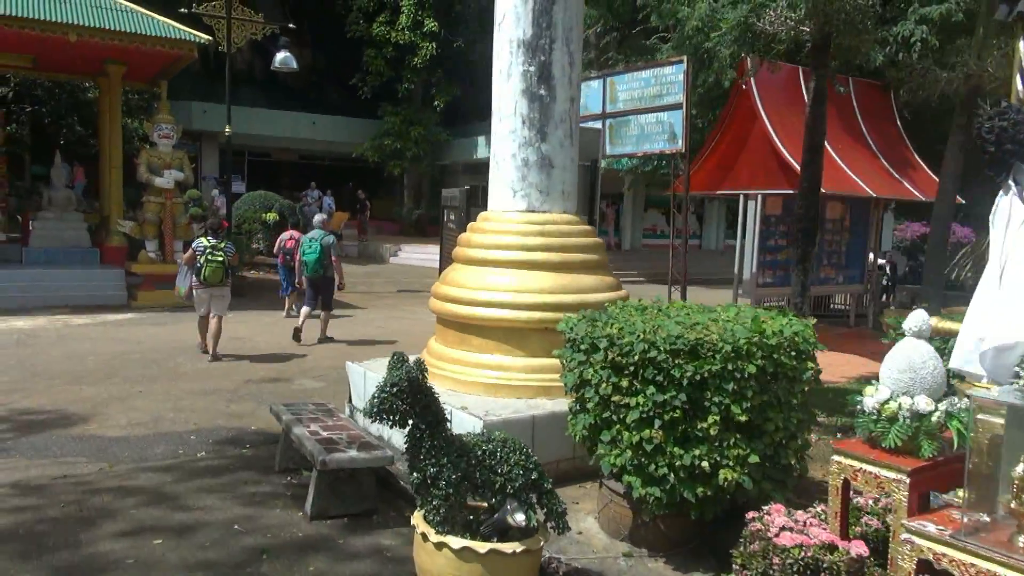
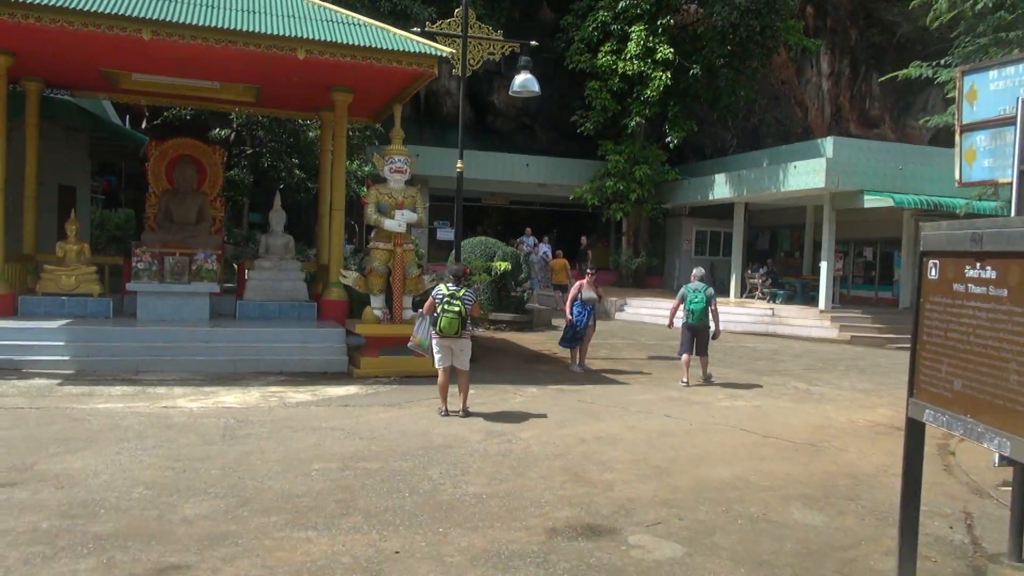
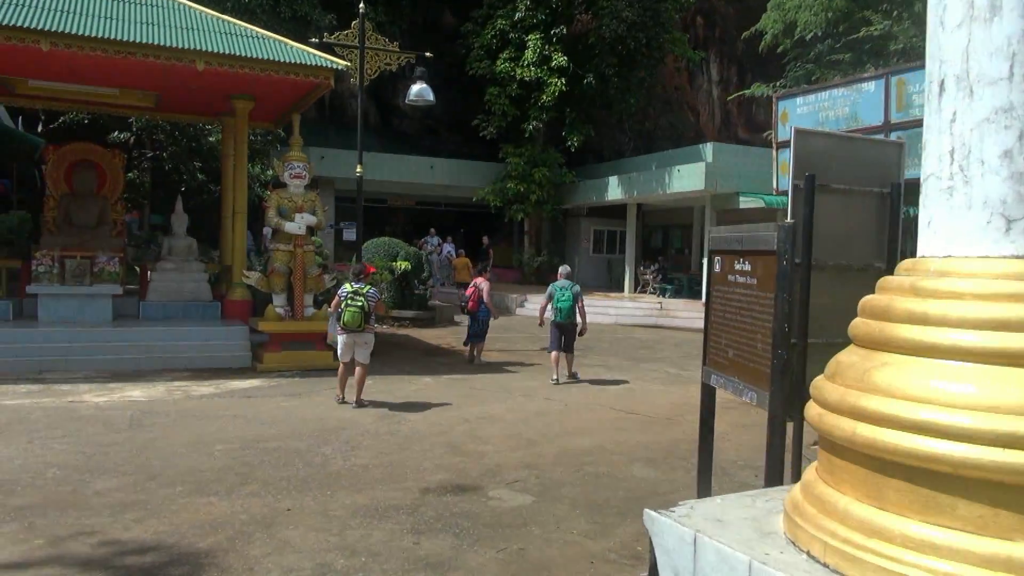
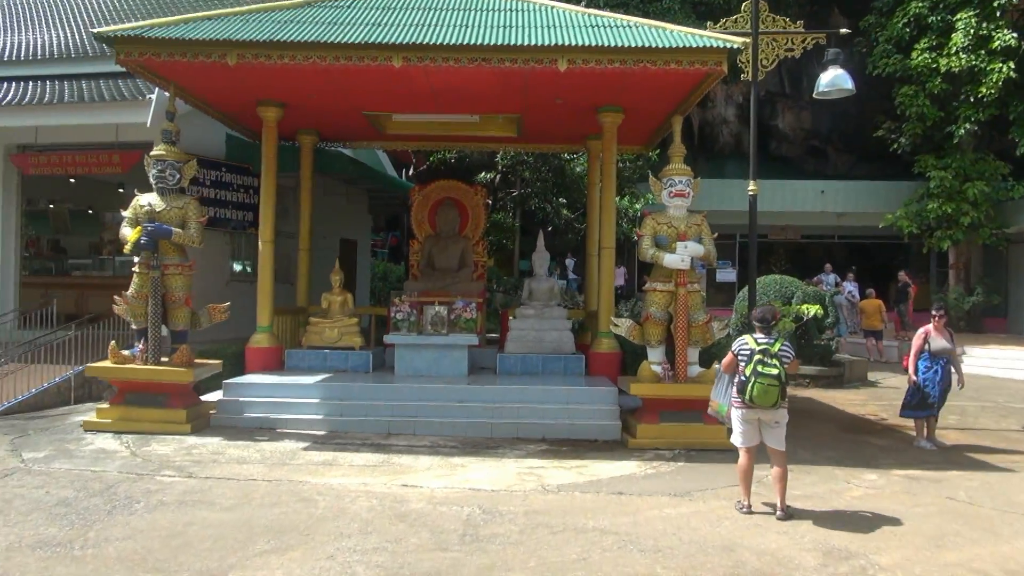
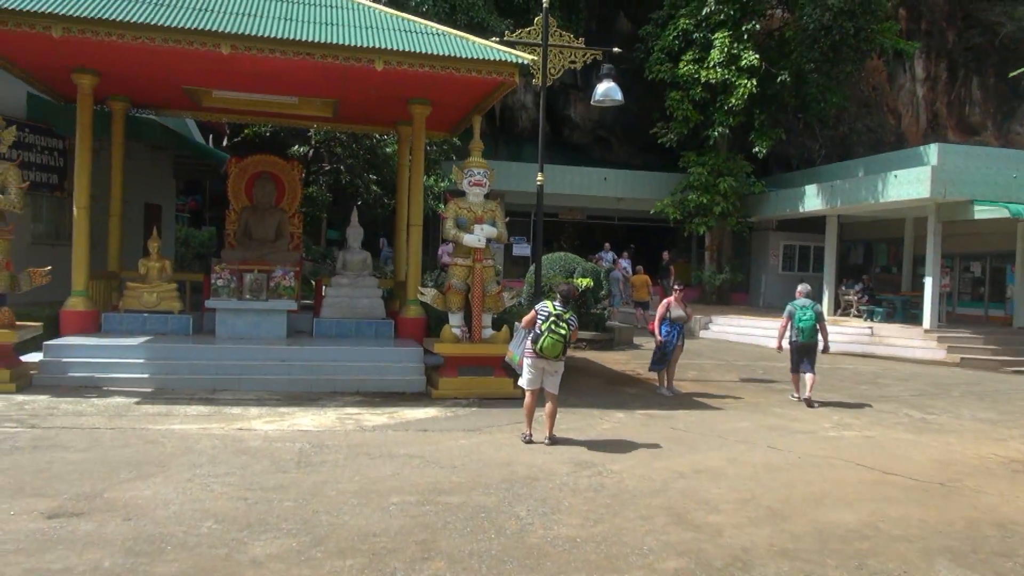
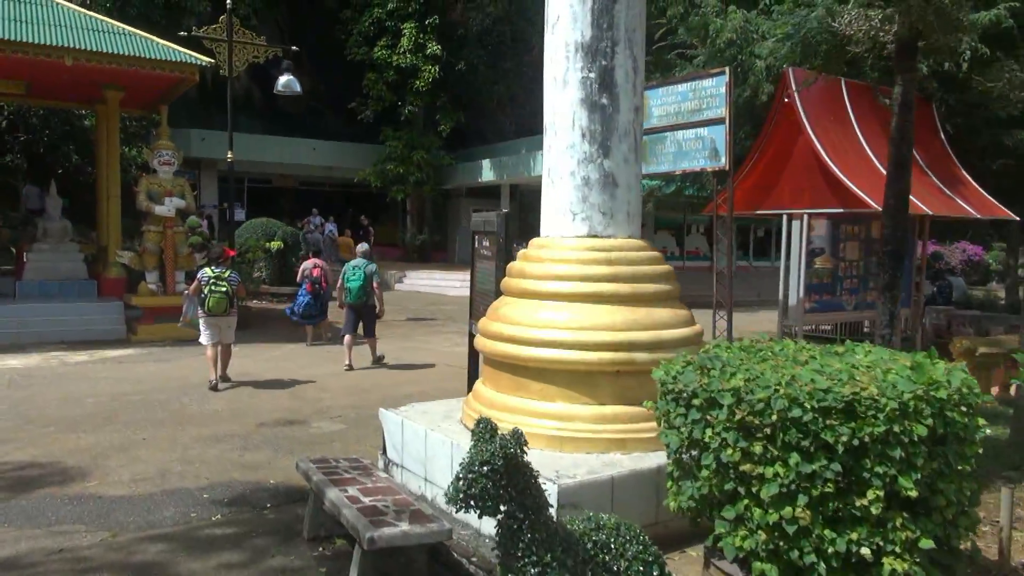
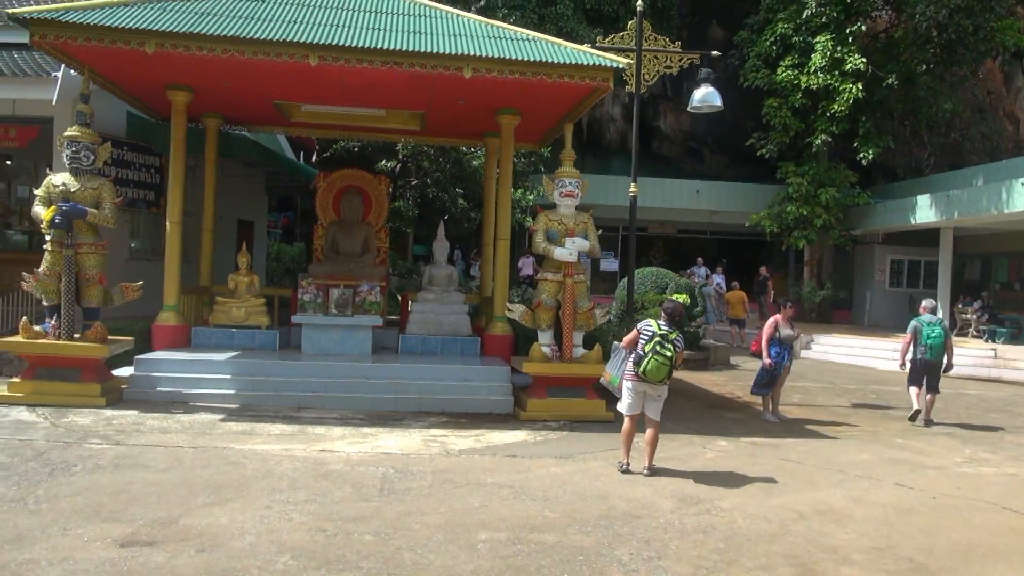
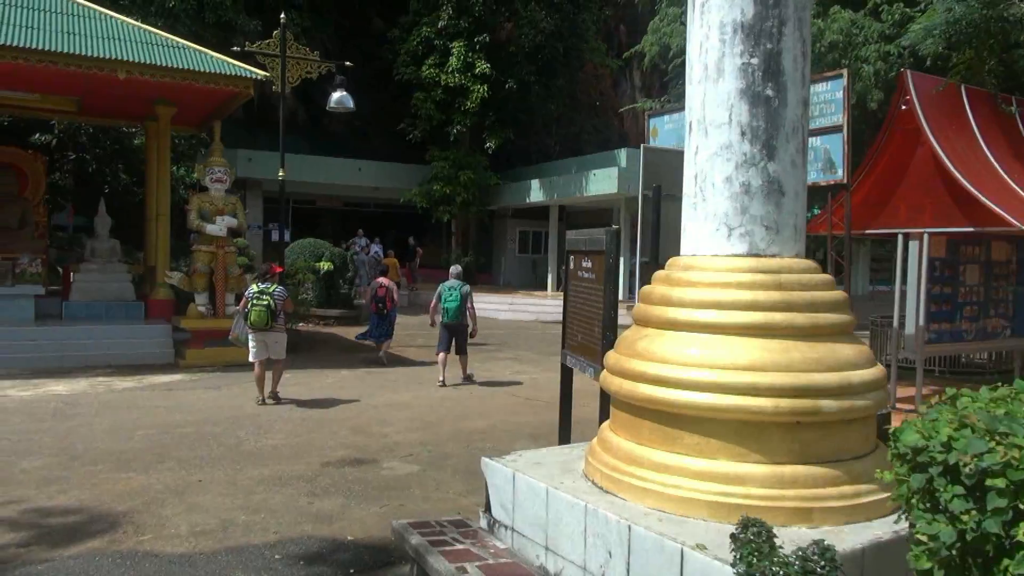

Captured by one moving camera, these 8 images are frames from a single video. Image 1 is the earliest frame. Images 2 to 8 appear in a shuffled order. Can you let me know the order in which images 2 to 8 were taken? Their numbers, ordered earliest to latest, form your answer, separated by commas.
6, 8, 3, 2, 5, 7, 4
